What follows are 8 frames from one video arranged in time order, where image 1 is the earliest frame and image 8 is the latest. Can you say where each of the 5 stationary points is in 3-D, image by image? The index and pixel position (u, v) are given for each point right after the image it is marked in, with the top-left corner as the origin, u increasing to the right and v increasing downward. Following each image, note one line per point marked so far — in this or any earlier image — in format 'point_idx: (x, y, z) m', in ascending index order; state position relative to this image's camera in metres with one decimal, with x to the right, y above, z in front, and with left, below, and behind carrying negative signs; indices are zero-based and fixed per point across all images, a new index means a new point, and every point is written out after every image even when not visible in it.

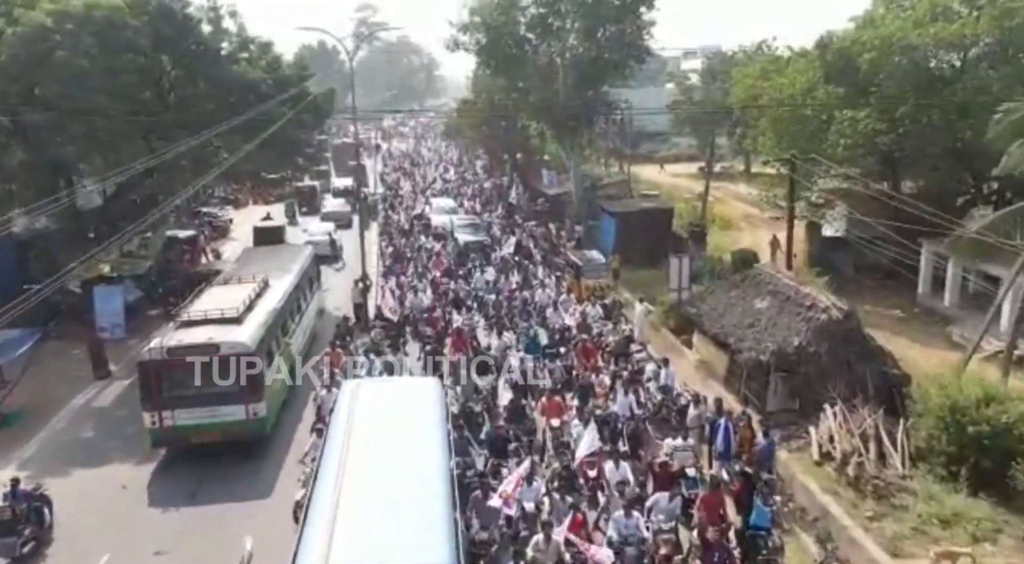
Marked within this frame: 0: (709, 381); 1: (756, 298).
0: (+4.0, -2.0, +18.6) m
1: (+4.8, -0.4, +18.0) m
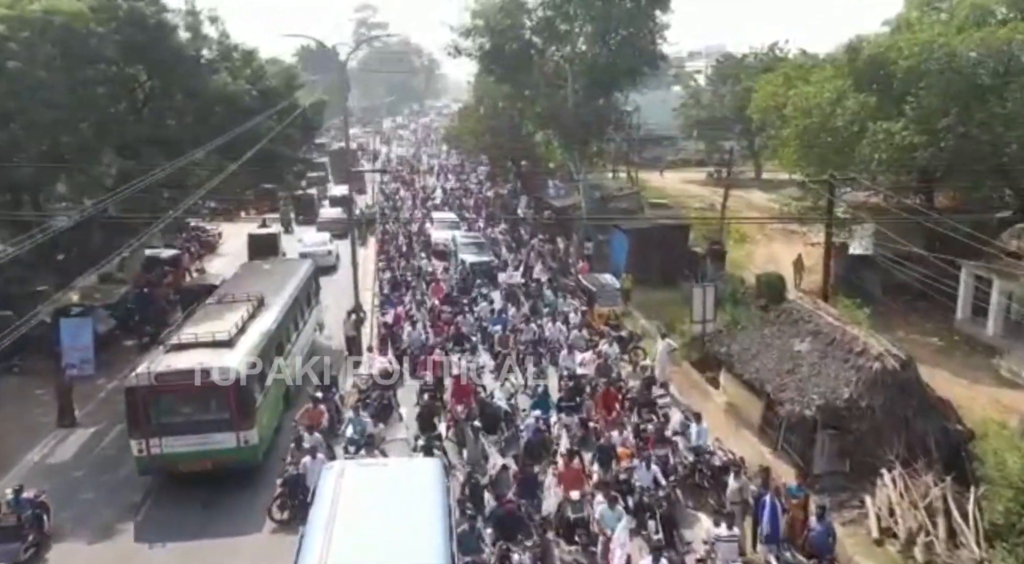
0: (+4.1, -2.7, +16.7) m
1: (+4.9, -1.0, +16.1) m
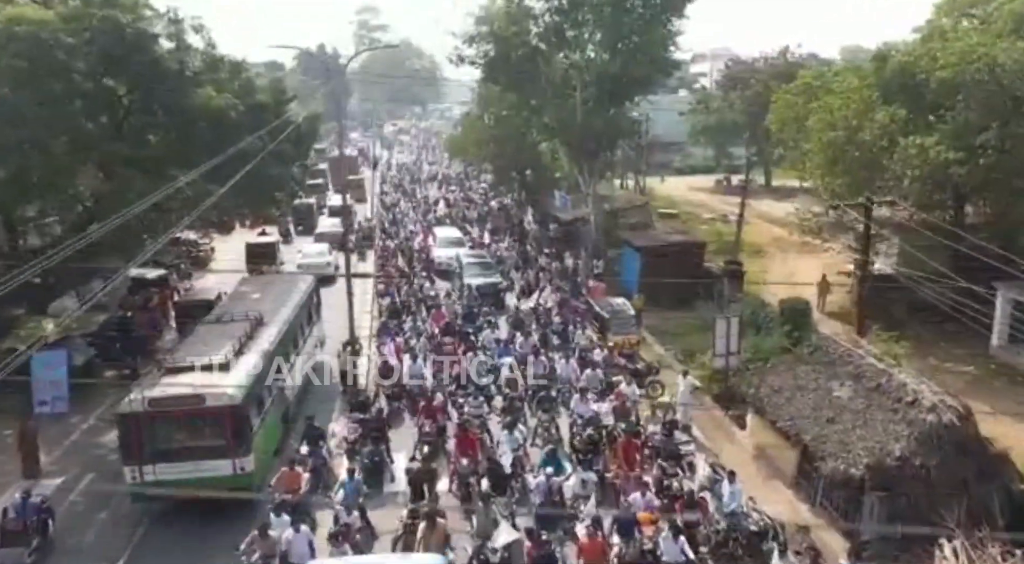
0: (+4.3, -3.3, +15.2) m
1: (+5.1, -1.6, +14.6) m
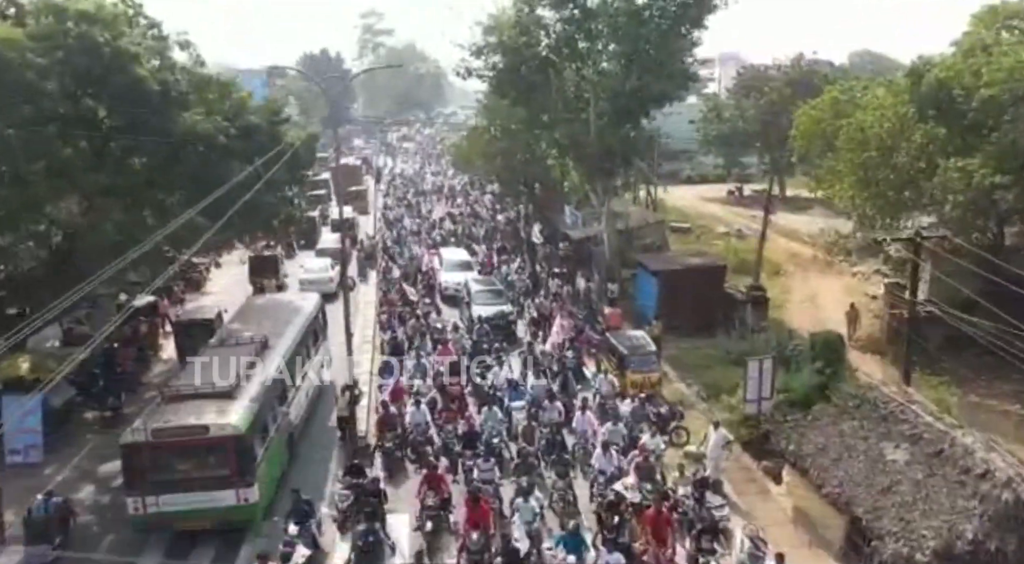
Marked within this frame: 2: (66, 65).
0: (+4.5, -4.0, +13.7) m
1: (+5.3, -2.3, +13.1) m
2: (-7.6, +3.7, +15.7) m
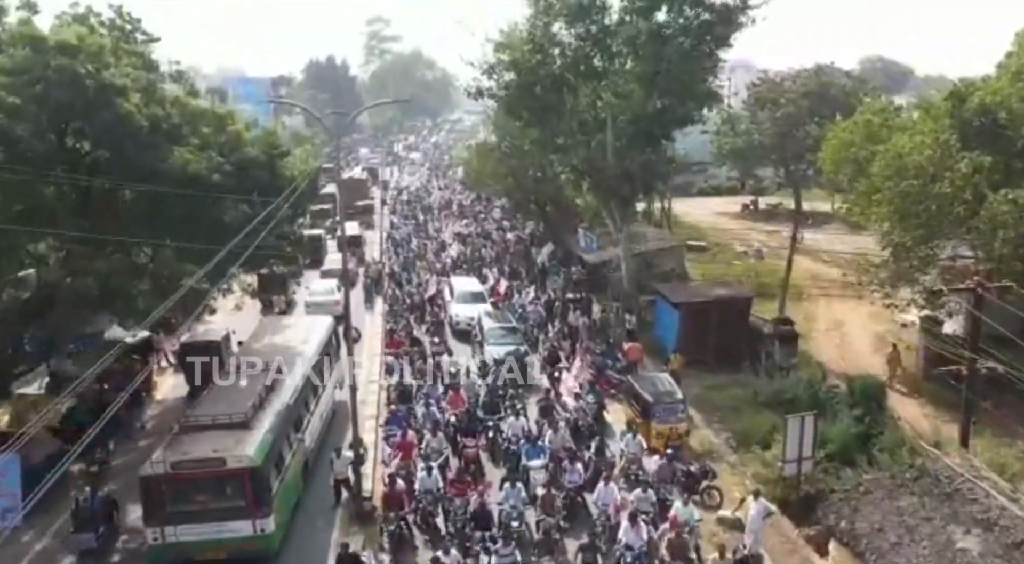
0: (+4.8, -4.8, +12.3) m
1: (+5.6, -3.1, +11.7) m
2: (-7.3, +2.9, +14.4) m
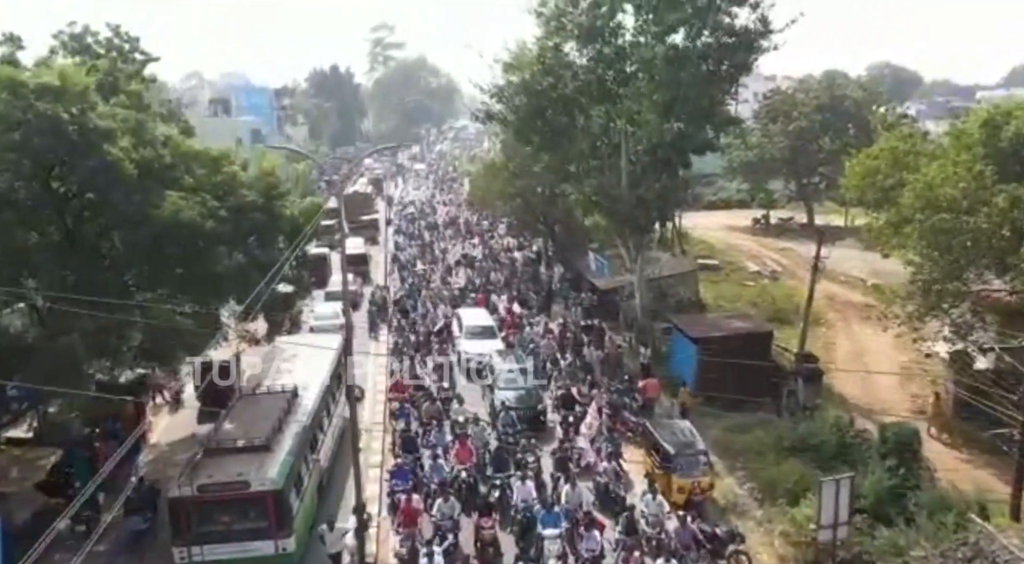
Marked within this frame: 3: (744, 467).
0: (+5.0, -5.6, +11.2) m
1: (+5.8, -3.9, +10.6) m
2: (-7.1, +2.0, +13.4) m
3: (+4.9, -4.0, +19.7) m
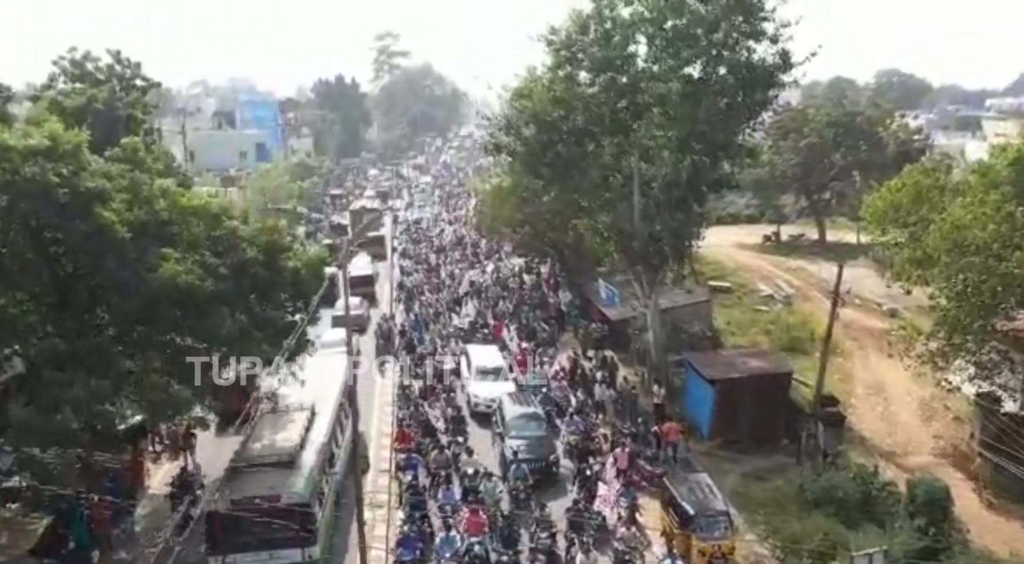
0: (+5.2, -6.5, +10.4) m
1: (+6.0, -4.9, +9.9) m
2: (-6.9, +1.1, +12.8) m
3: (+5.2, -4.9, +18.9) m
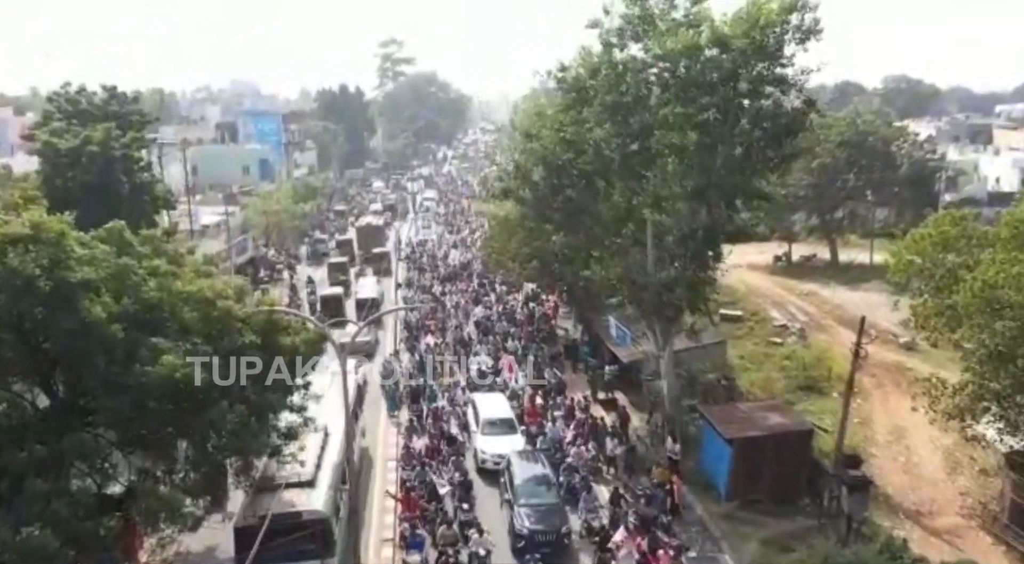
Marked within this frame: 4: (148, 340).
0: (+5.4, -7.8, +9.5) m
1: (+6.1, -6.1, +8.9) m
2: (-6.7, -0.3, +11.9) m
3: (+5.4, -6.2, +18.0) m
4: (-5.4, -0.8, +13.5) m
